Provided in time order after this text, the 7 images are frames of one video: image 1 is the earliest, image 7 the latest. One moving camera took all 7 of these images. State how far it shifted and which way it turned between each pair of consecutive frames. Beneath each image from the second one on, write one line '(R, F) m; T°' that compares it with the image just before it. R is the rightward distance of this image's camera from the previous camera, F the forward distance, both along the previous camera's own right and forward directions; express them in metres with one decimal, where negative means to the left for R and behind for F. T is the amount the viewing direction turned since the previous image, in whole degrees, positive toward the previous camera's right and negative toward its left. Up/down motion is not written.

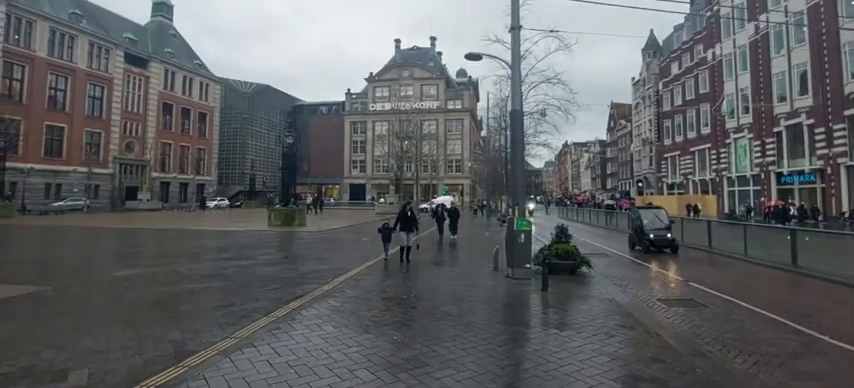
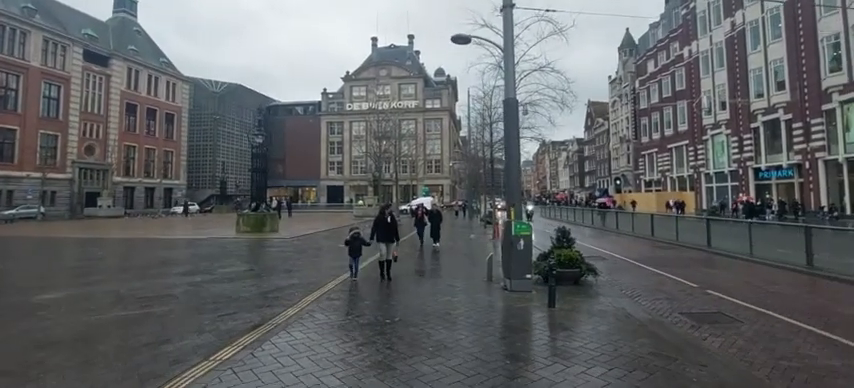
(-0.1, +1.4) m; +3°
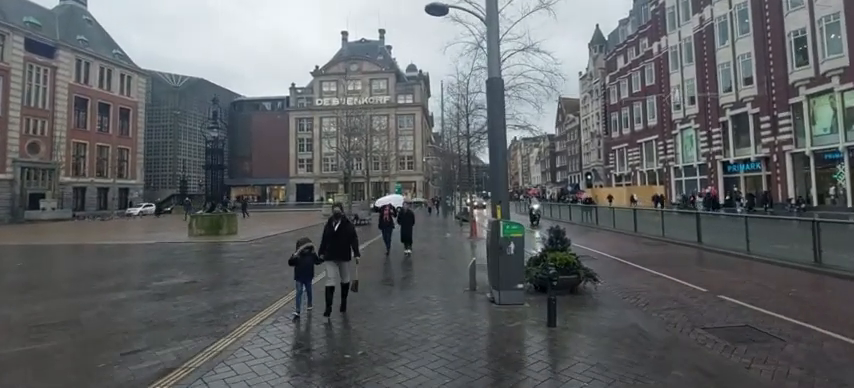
(0.0, +1.5) m; +4°
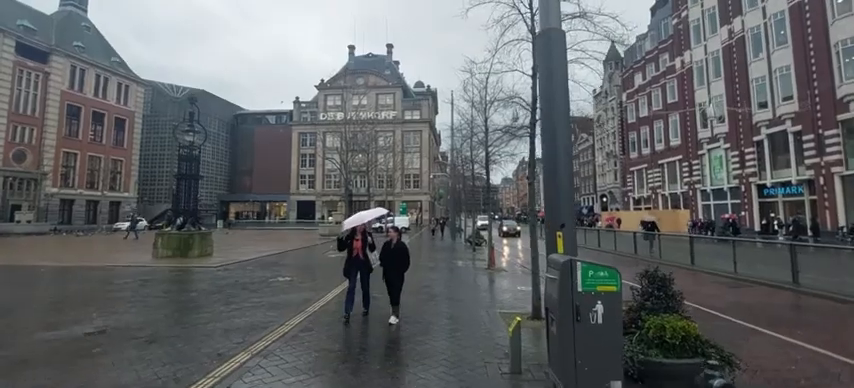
(-0.1, +3.3) m; -1°
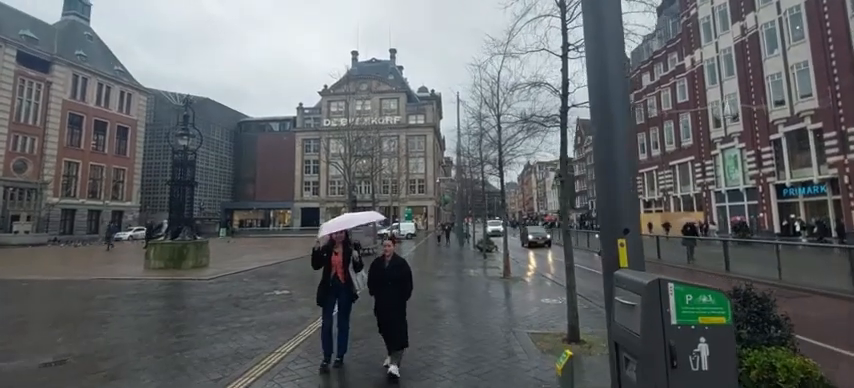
(-0.1, +1.1) m; -1°
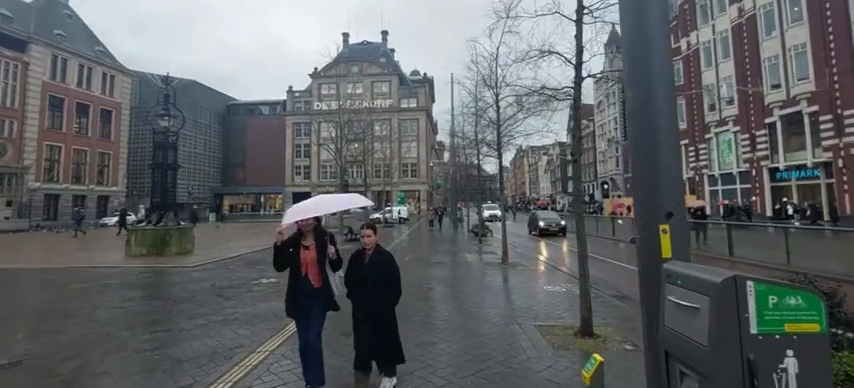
(-0.1, +0.6) m; +1°
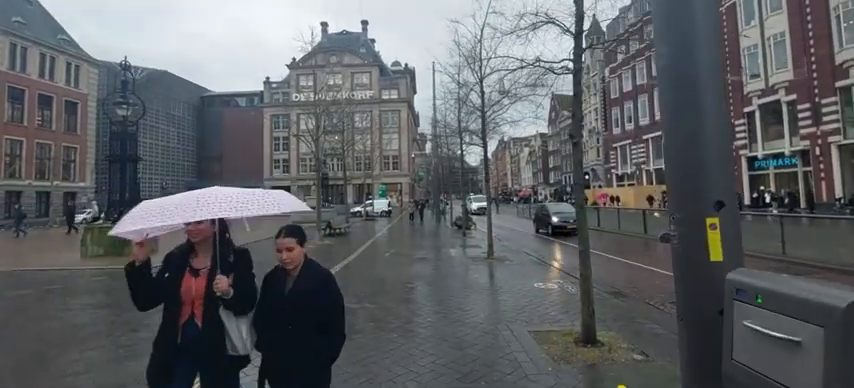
(0.0, +0.8) m; +2°
